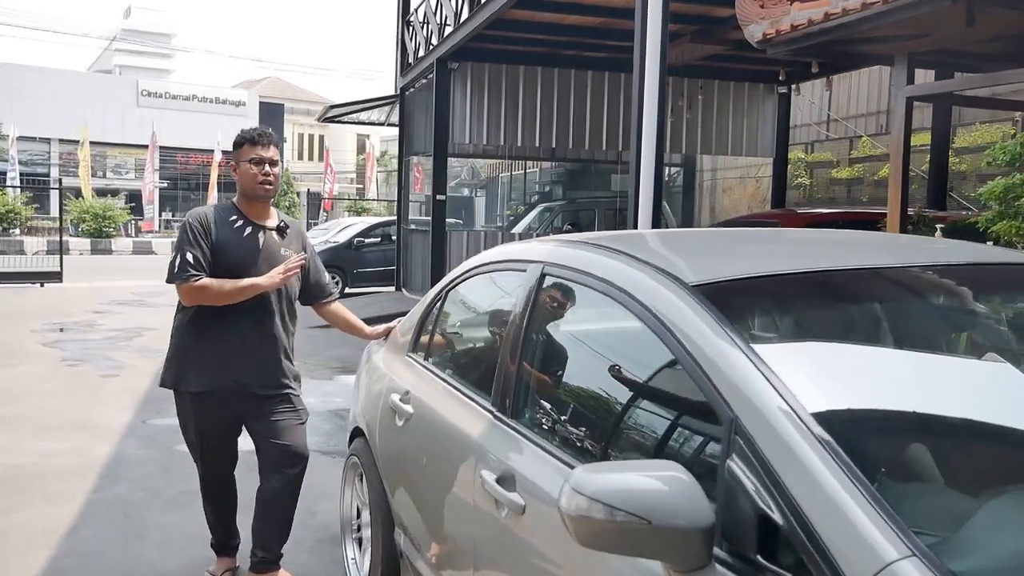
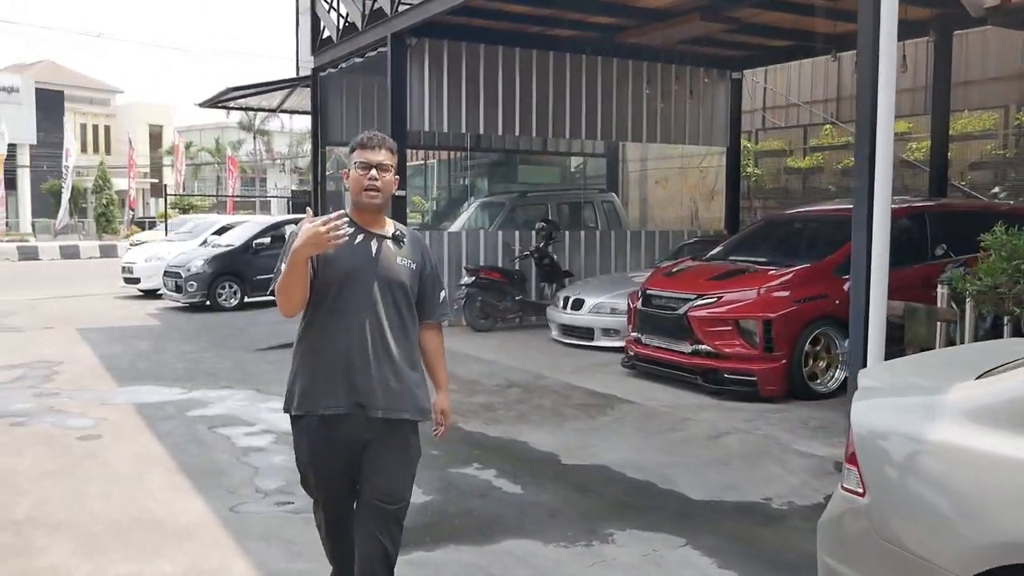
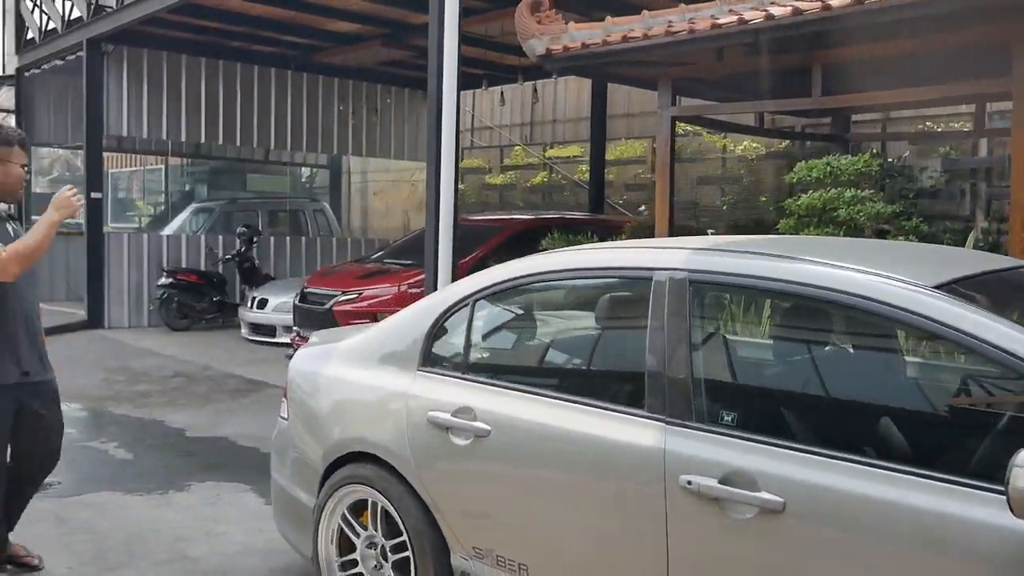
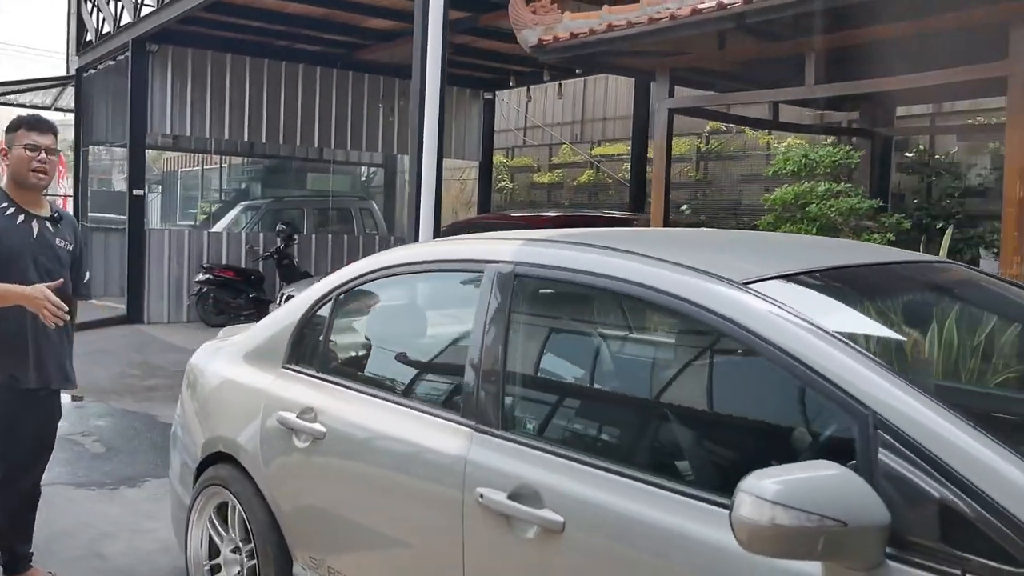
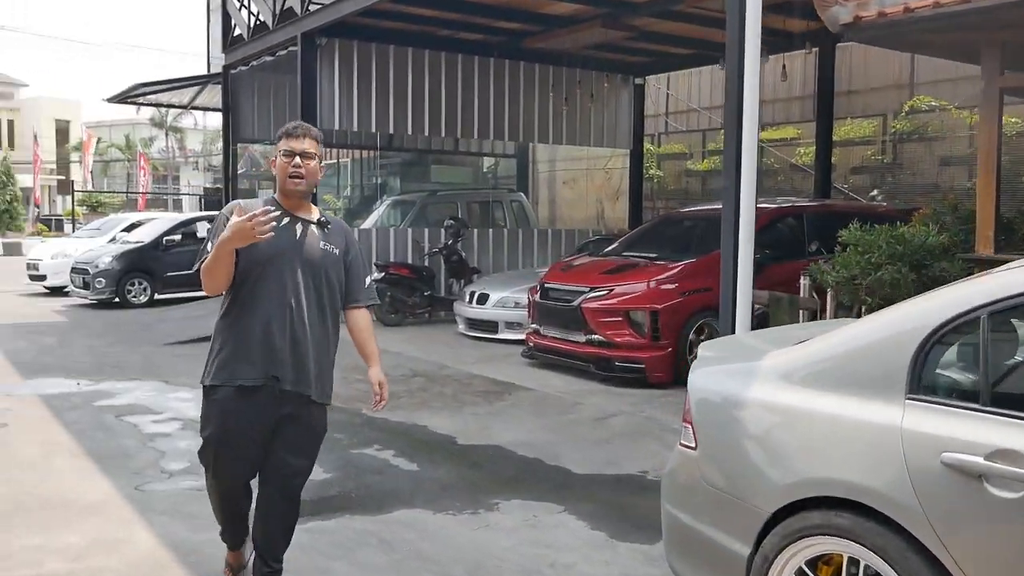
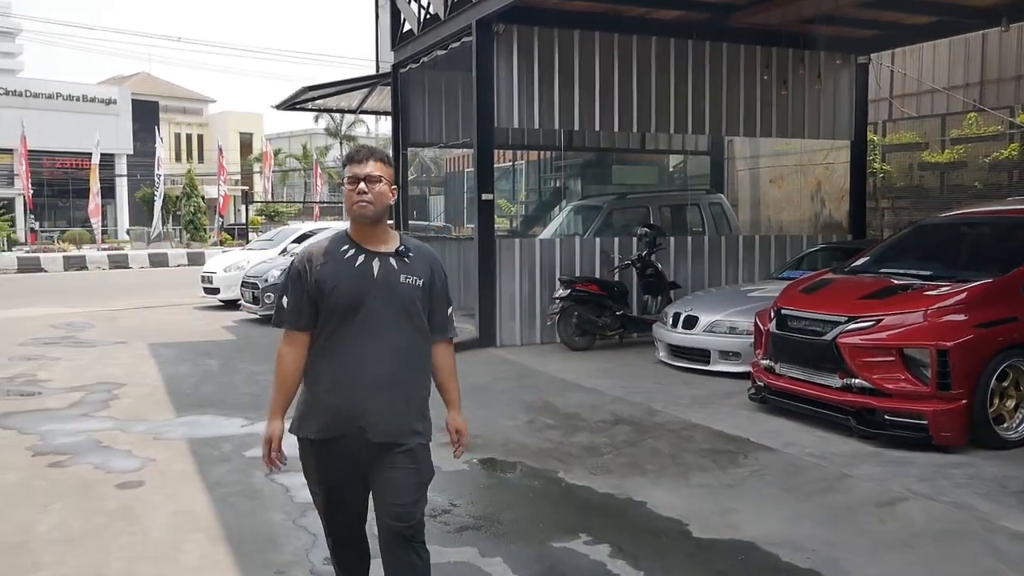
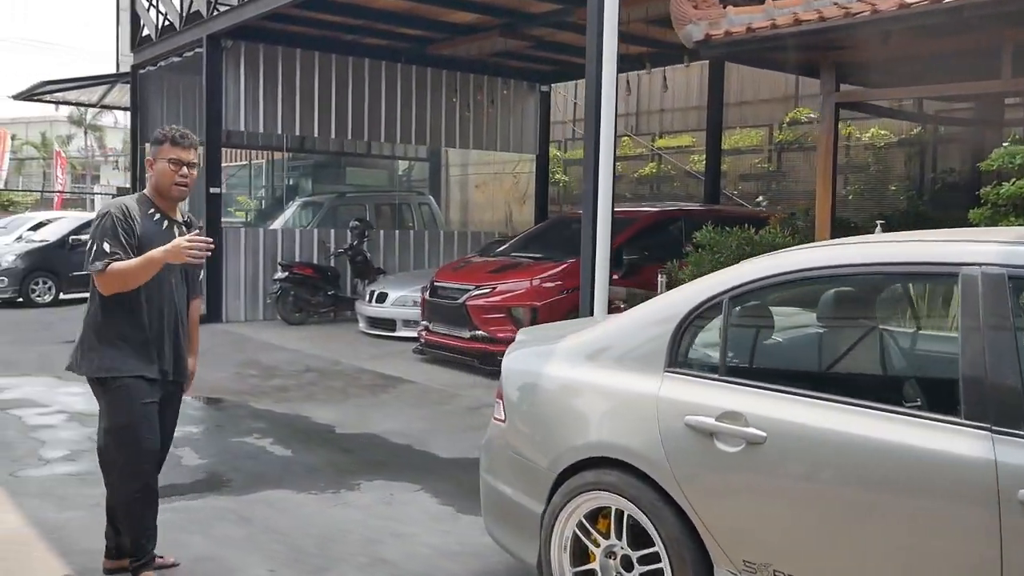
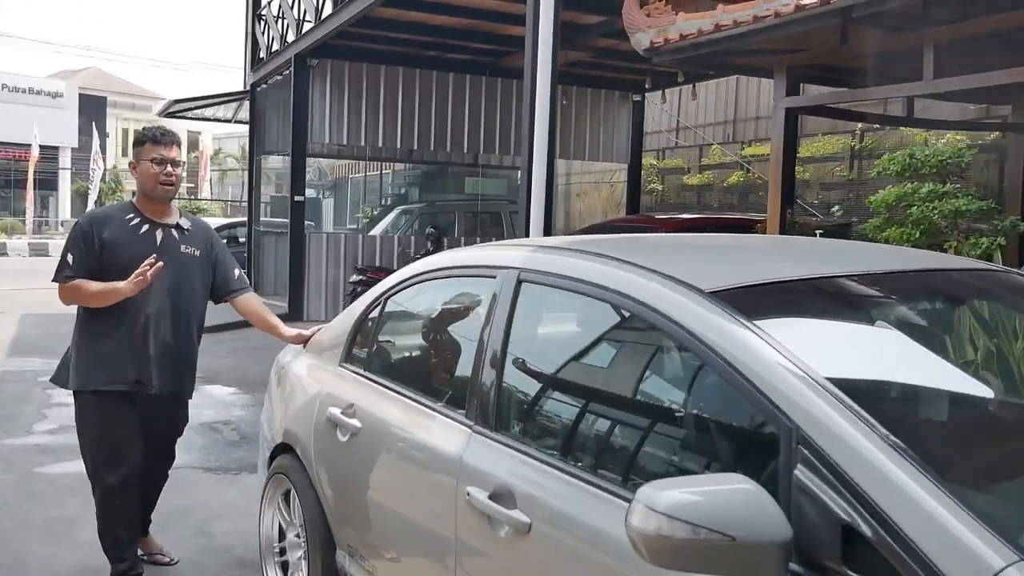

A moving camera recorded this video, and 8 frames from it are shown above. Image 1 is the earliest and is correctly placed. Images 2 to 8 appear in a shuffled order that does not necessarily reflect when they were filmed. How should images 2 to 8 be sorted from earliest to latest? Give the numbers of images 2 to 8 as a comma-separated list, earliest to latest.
8, 4, 3, 7, 5, 2, 6
